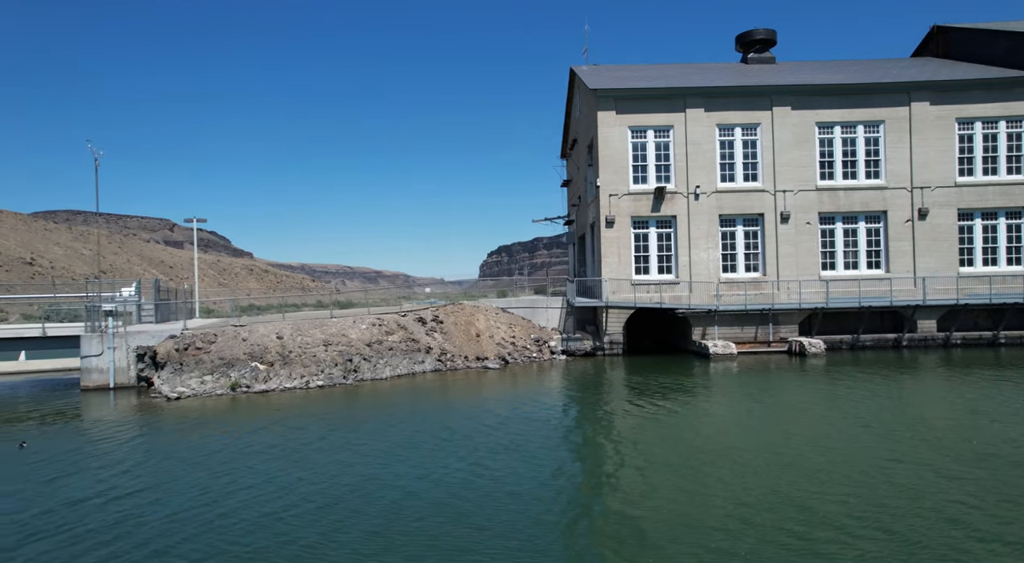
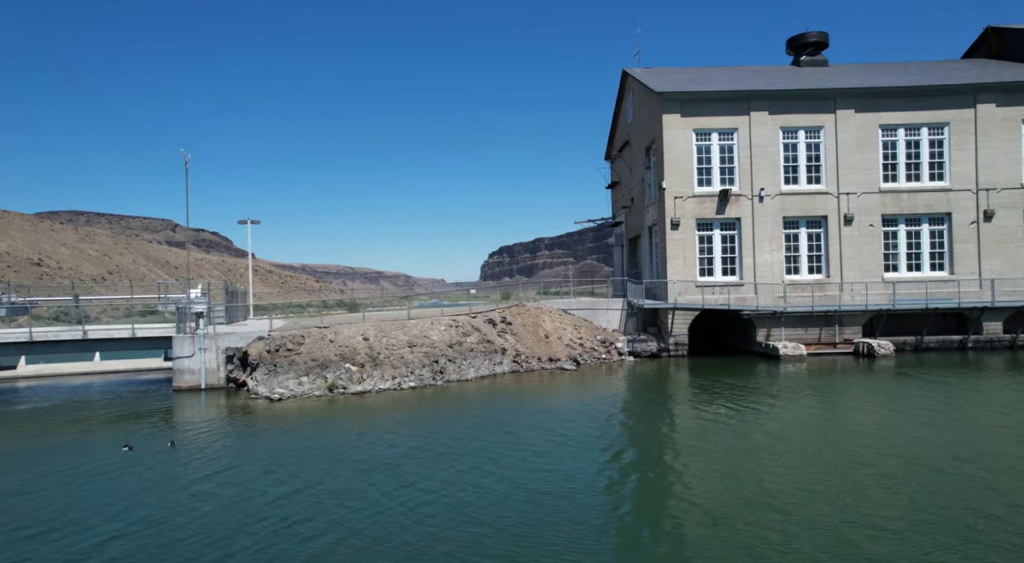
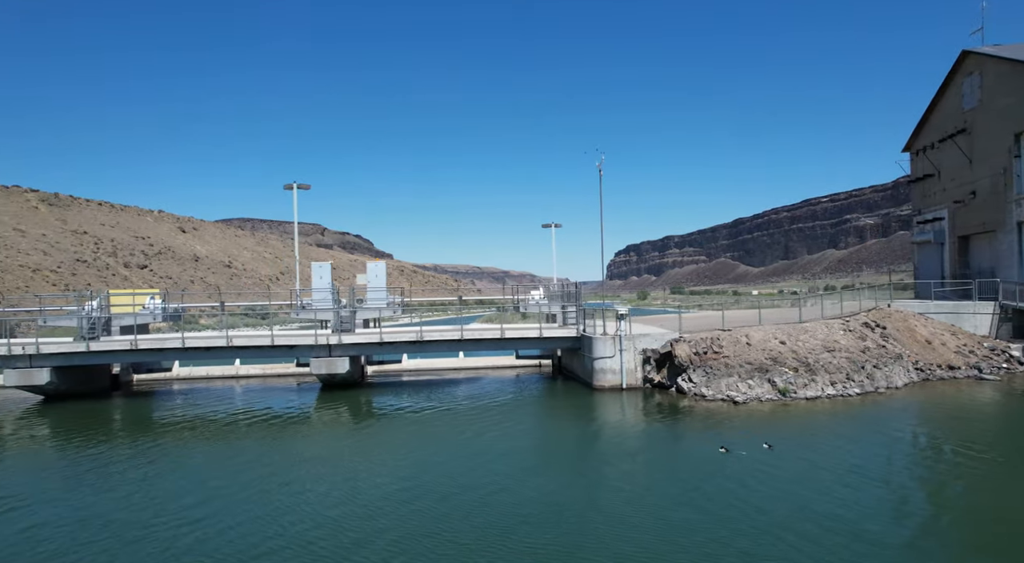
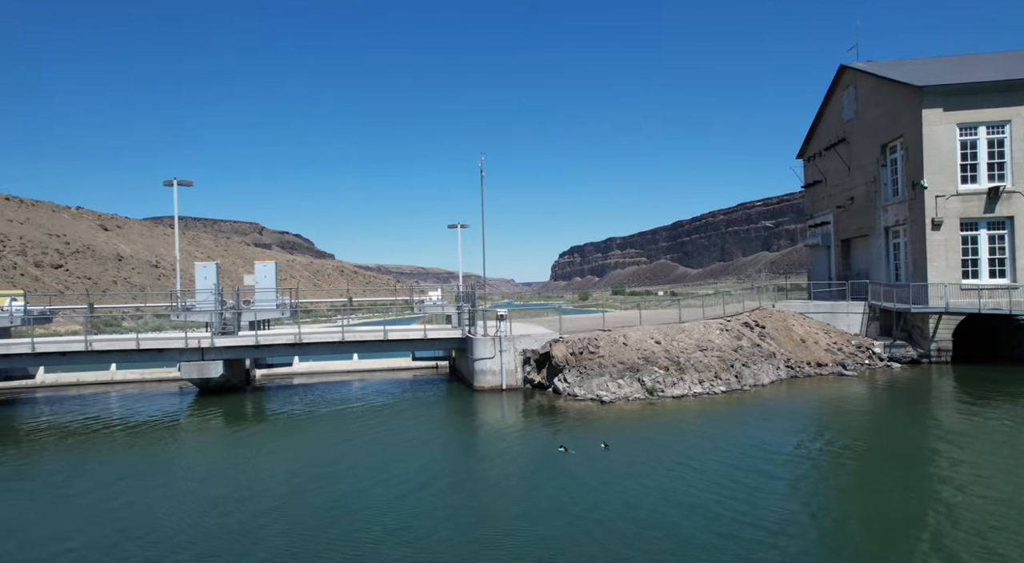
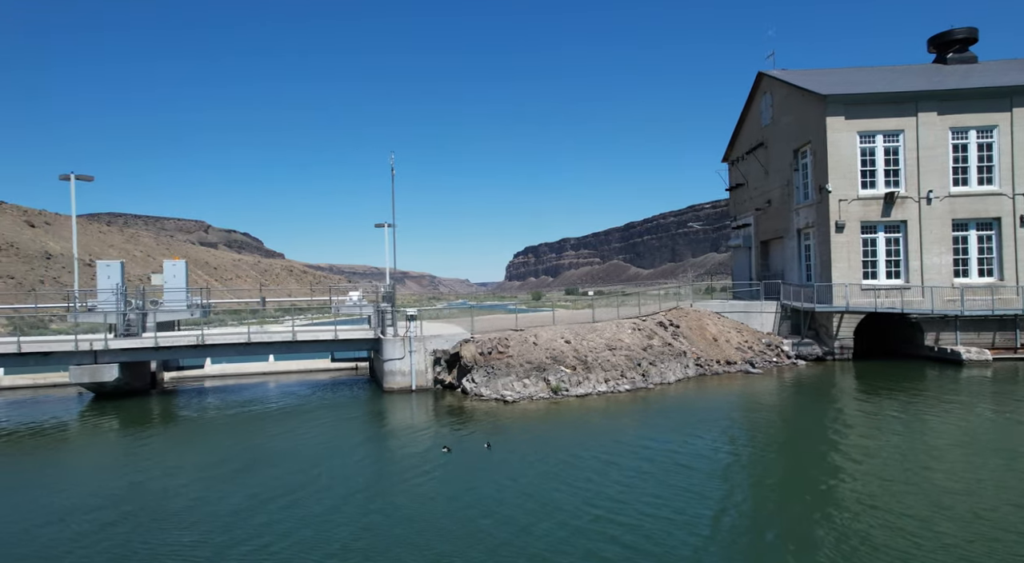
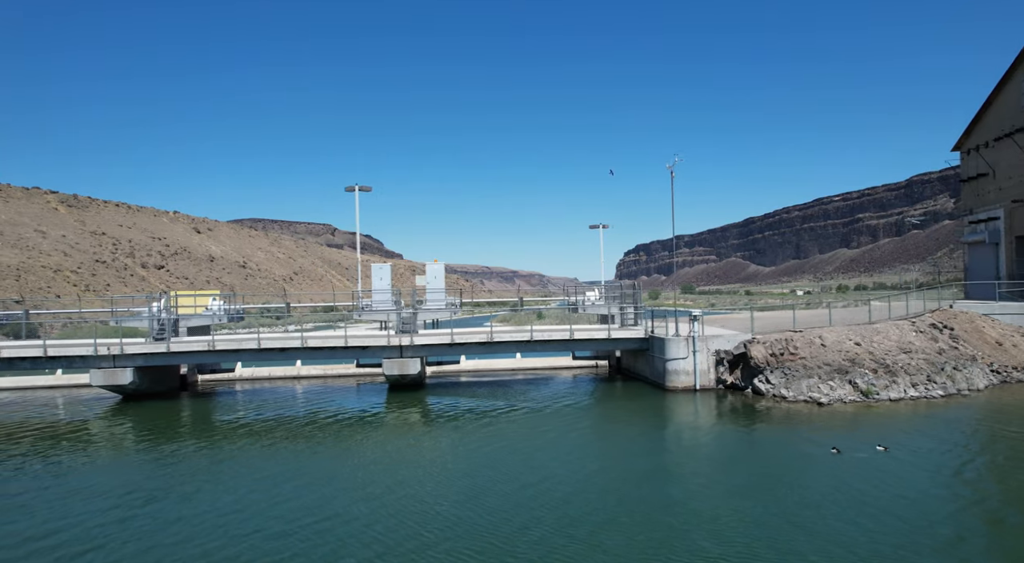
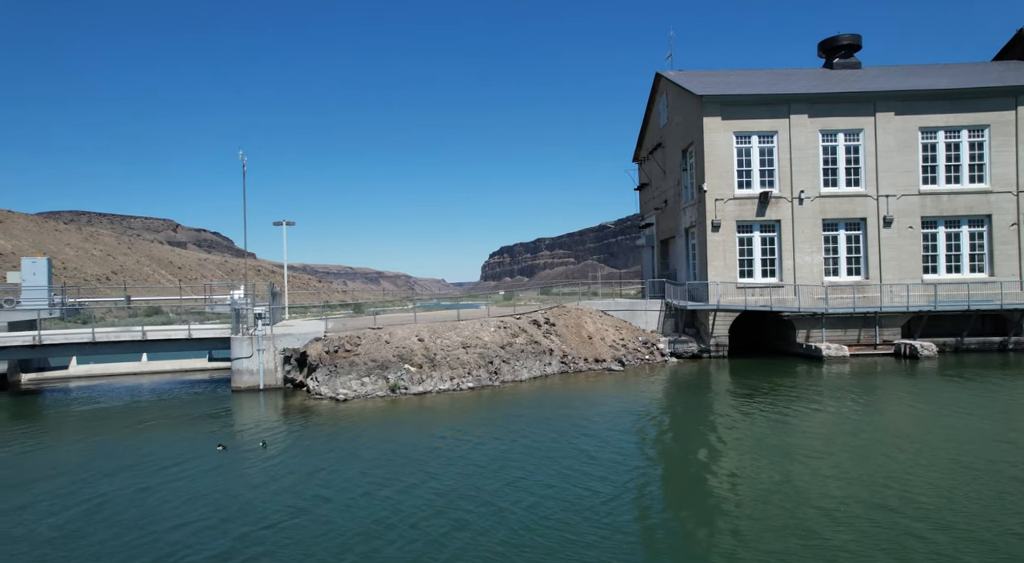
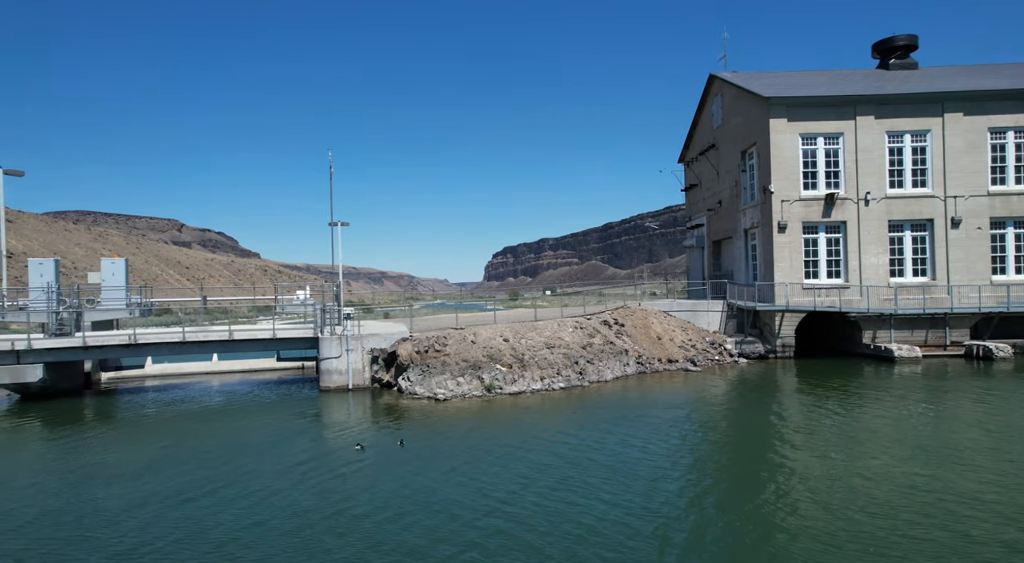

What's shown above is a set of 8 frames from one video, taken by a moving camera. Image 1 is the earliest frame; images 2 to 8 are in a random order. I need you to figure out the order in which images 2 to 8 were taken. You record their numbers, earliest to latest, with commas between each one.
2, 7, 8, 5, 4, 3, 6
